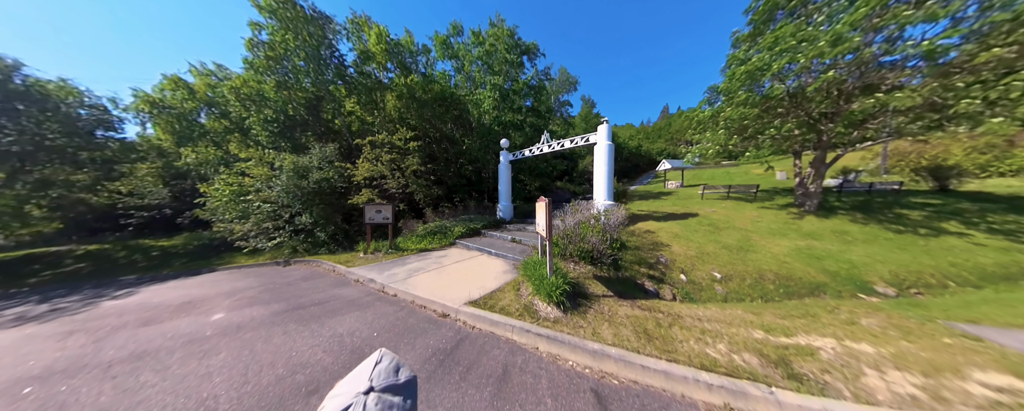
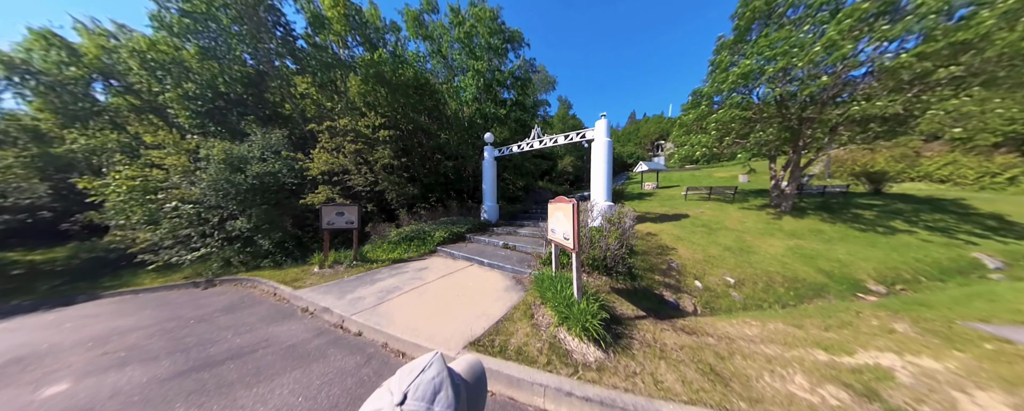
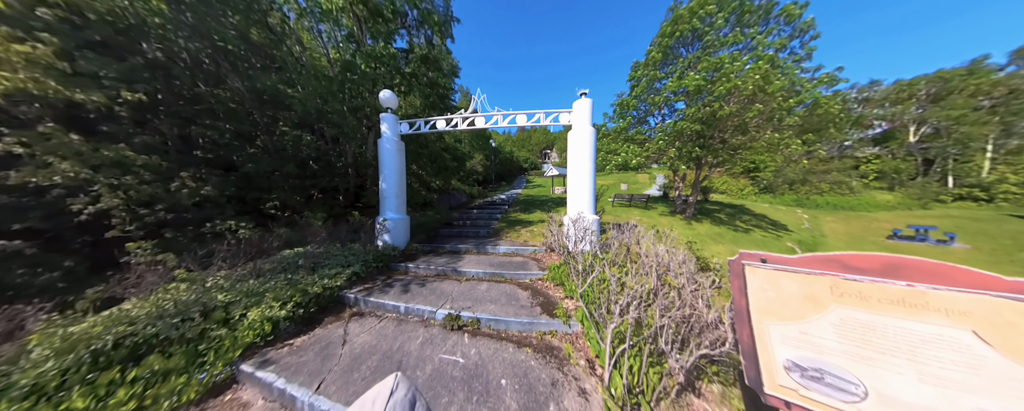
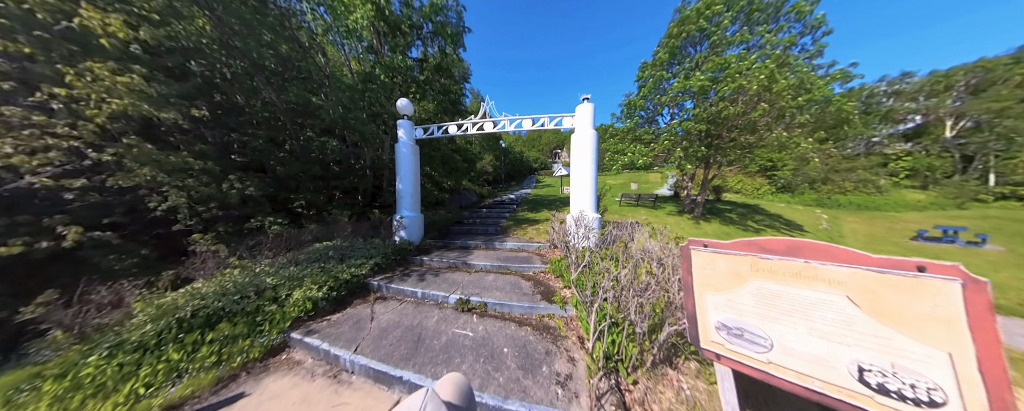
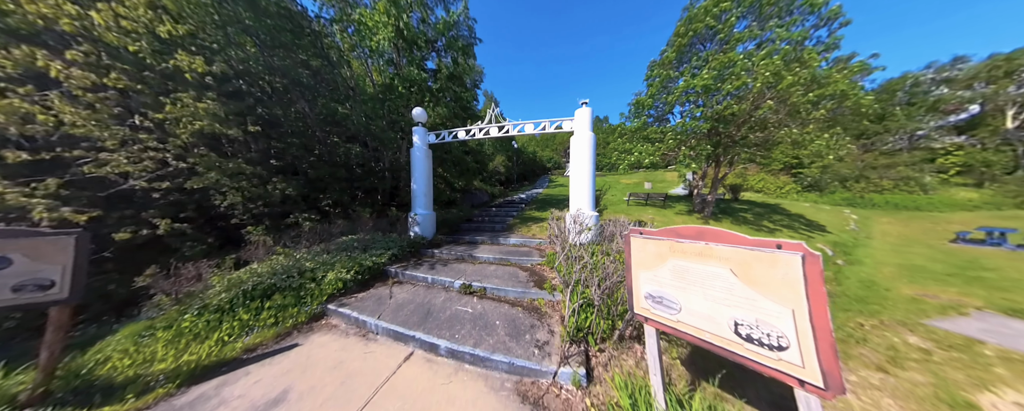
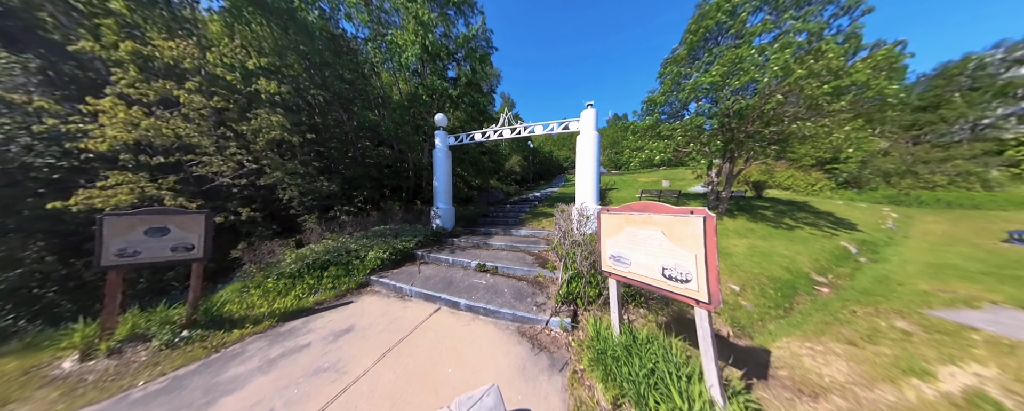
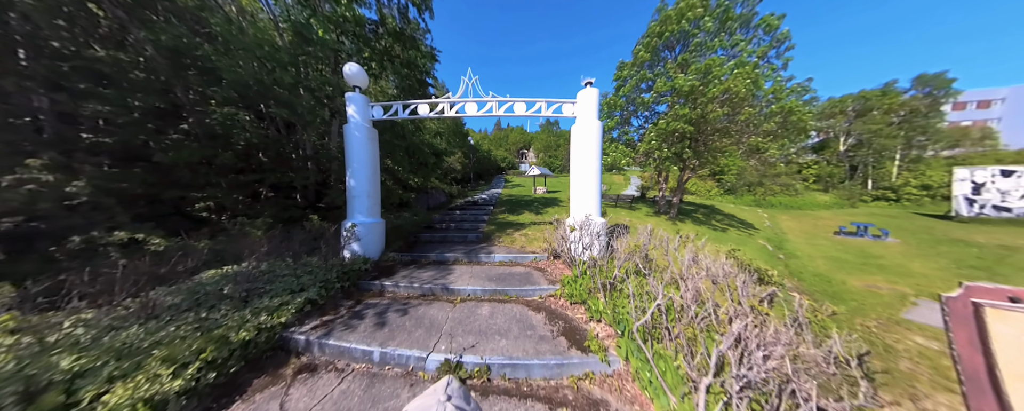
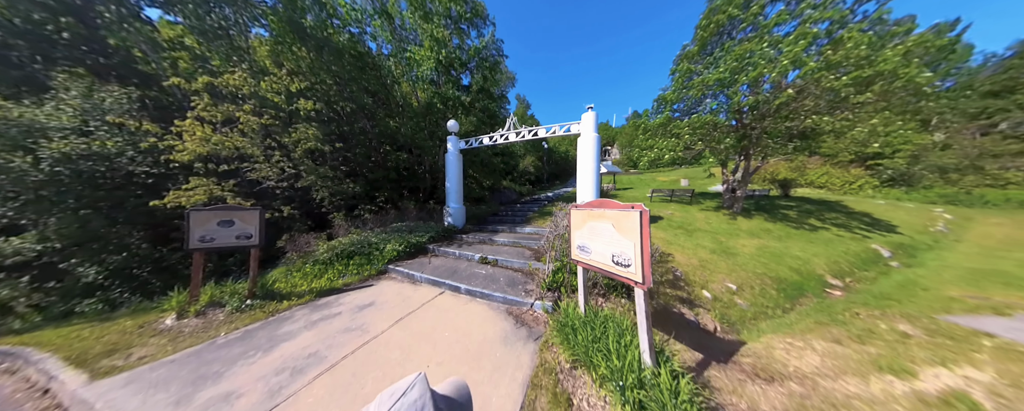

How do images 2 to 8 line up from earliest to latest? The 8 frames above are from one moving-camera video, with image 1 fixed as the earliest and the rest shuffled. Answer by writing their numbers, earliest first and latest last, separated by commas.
2, 8, 6, 5, 4, 3, 7
